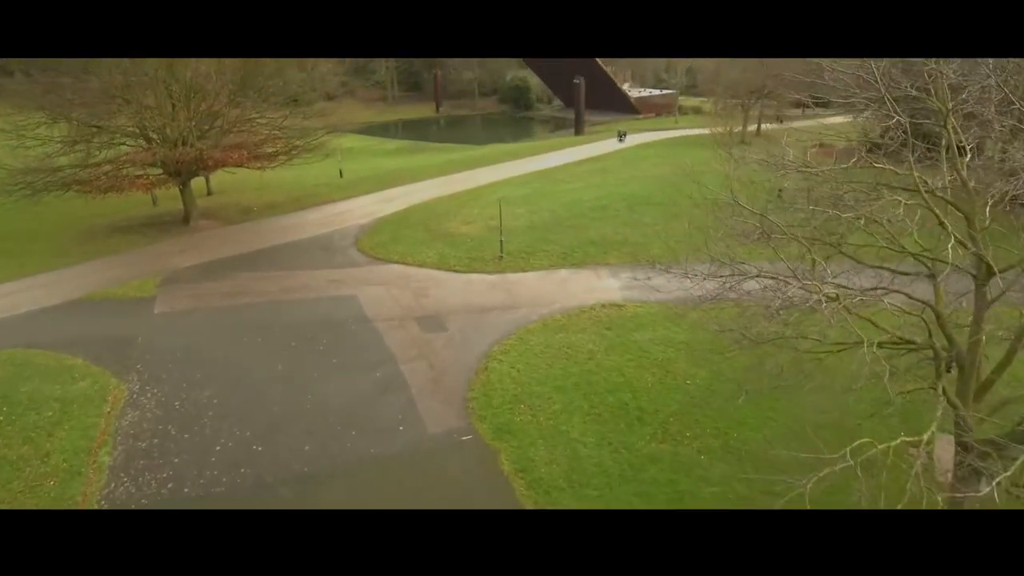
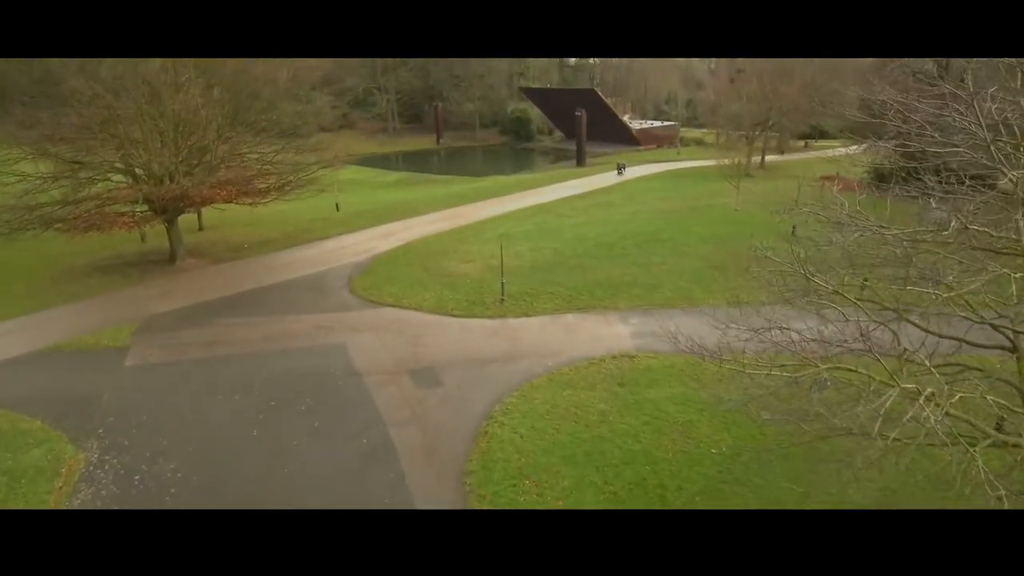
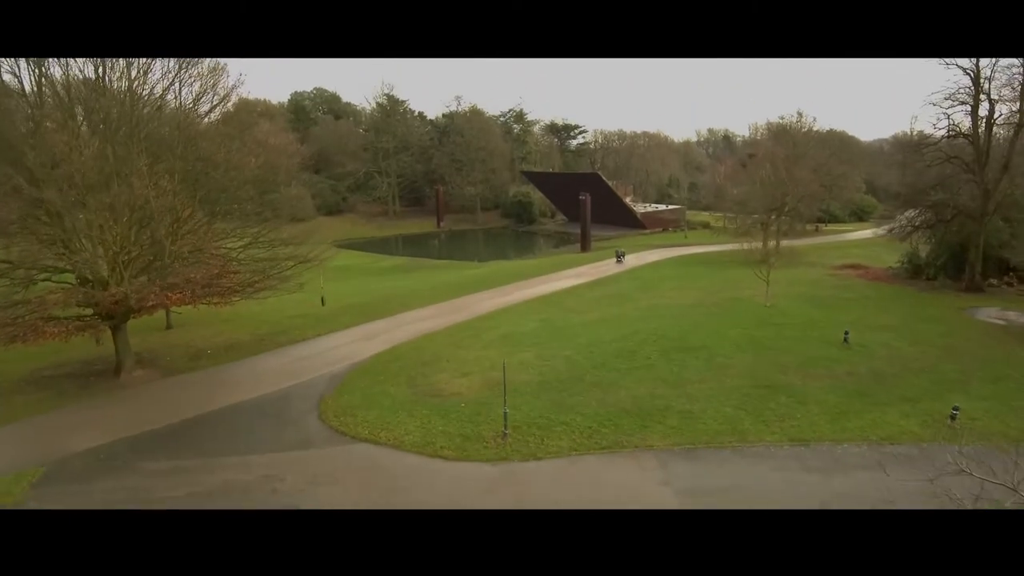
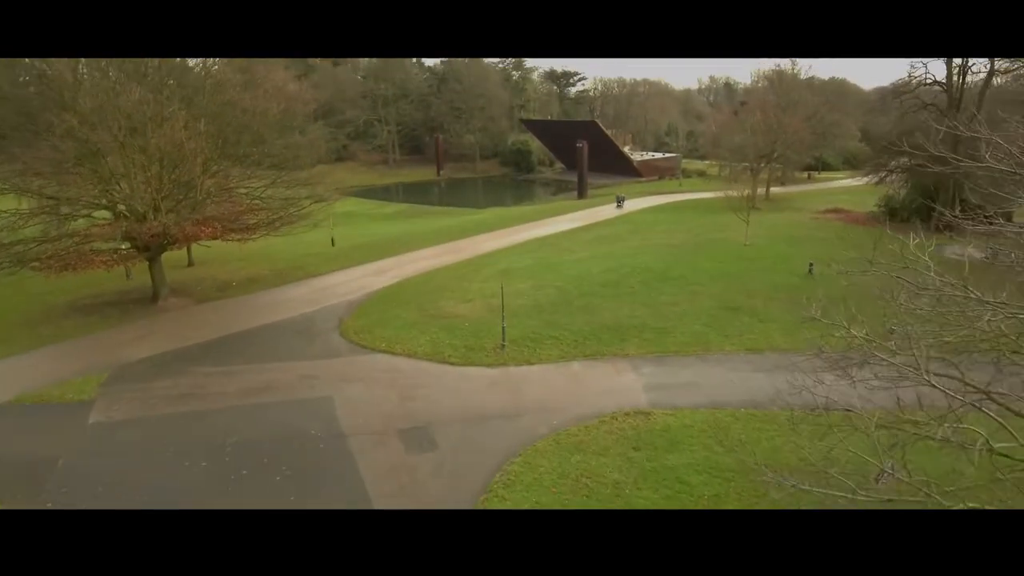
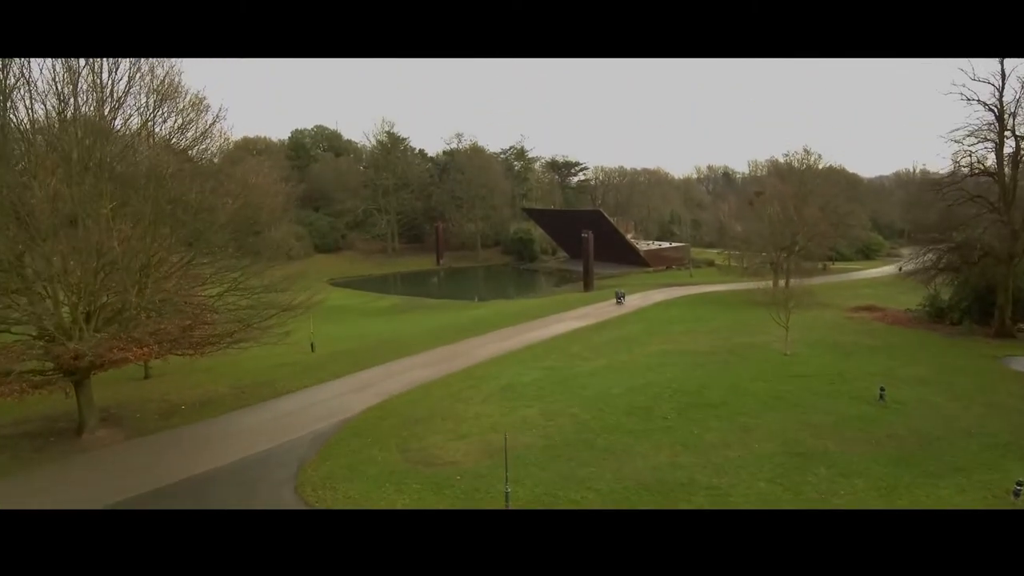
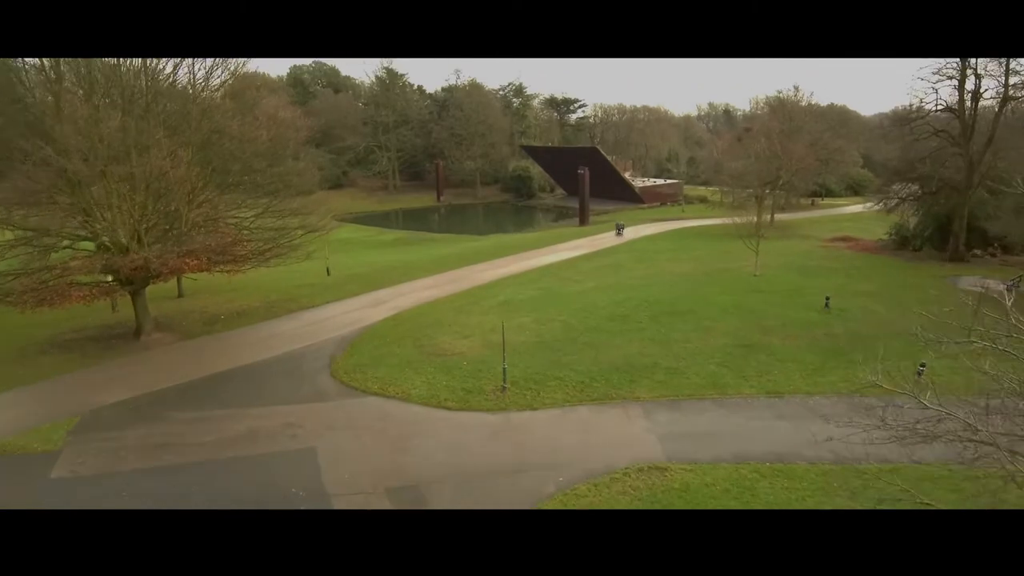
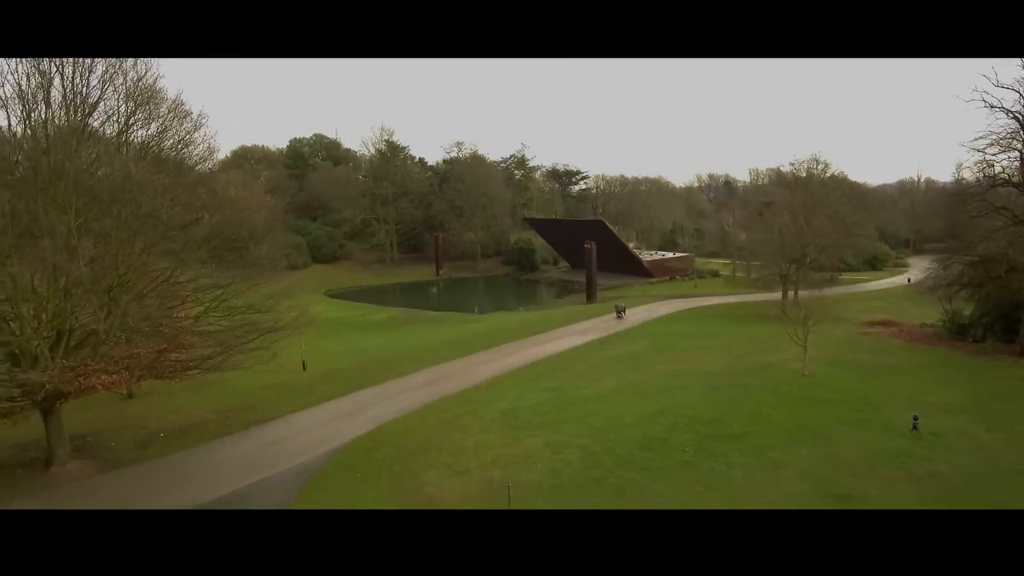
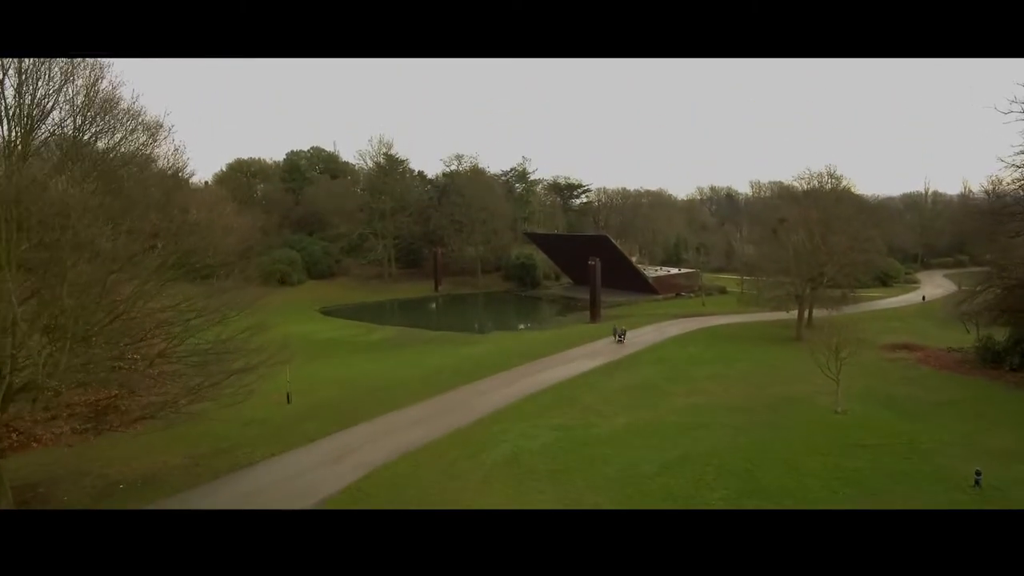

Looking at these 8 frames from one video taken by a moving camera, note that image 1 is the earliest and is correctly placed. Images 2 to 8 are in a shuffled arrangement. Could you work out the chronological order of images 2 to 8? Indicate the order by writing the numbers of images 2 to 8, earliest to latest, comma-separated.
2, 4, 6, 3, 5, 7, 8
